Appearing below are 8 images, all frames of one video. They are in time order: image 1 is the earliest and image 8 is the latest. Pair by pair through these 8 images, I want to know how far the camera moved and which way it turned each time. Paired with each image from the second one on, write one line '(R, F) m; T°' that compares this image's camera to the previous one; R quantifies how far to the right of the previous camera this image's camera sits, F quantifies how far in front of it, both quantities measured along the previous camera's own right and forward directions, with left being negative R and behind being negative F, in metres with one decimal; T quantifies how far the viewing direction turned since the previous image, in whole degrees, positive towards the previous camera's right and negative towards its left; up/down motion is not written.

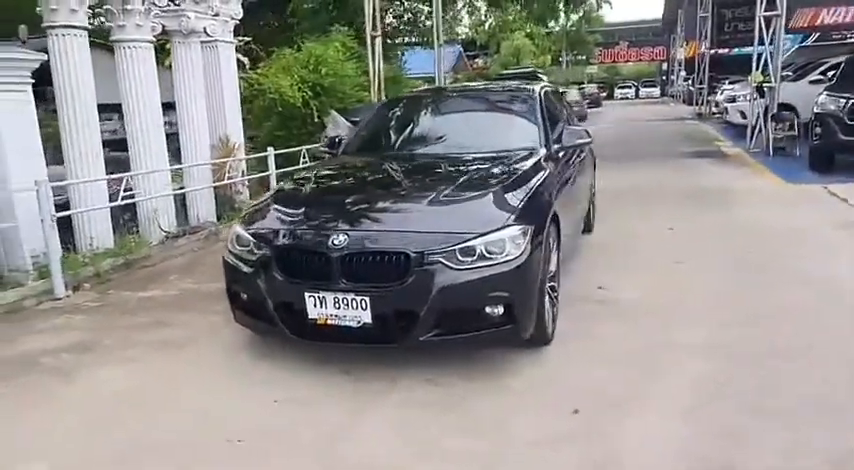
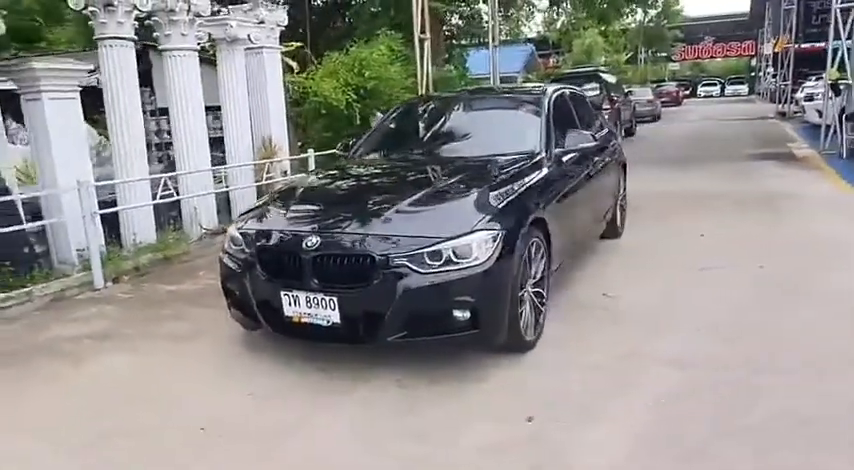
(+0.6, 0.0) m; -7°
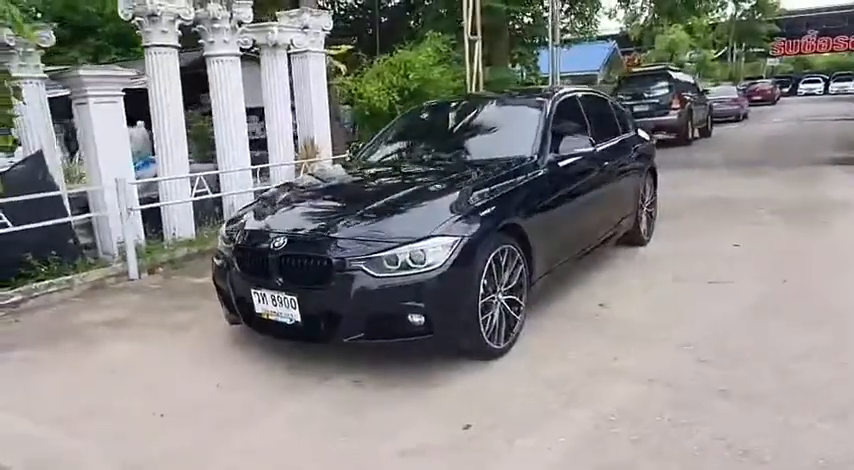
(+0.7, 0.0) m; -8°
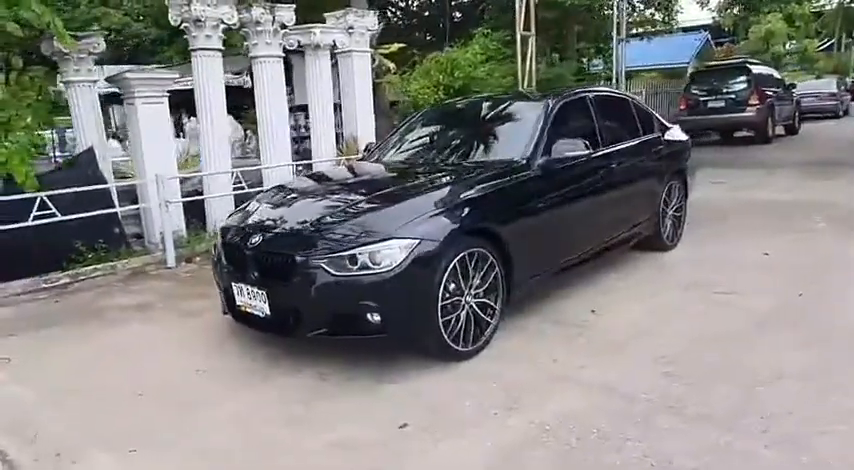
(+0.7, 0.0) m; -8°
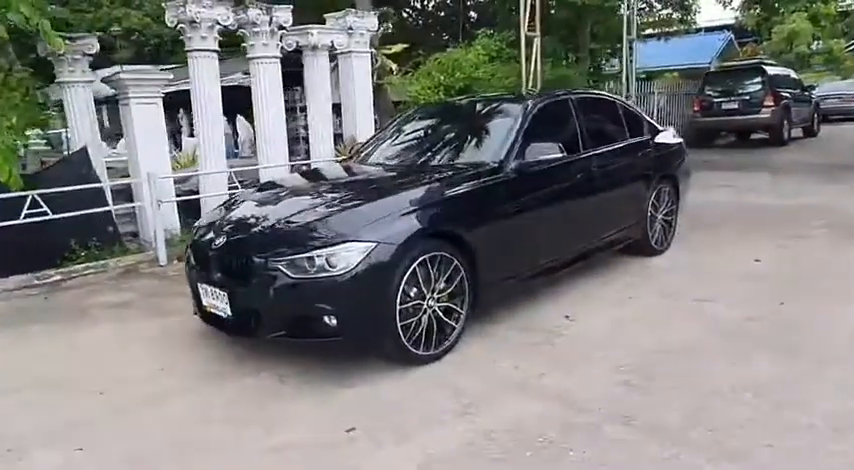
(+0.4, 0.0) m; -2°
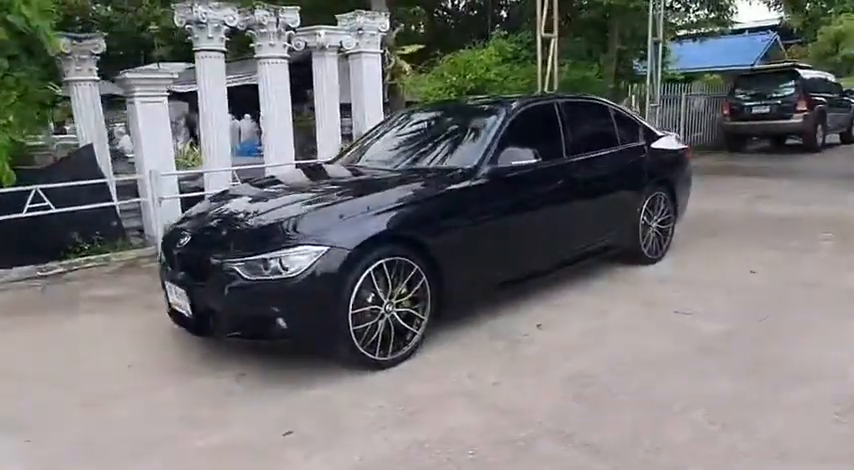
(+0.5, 0.0) m; -3°
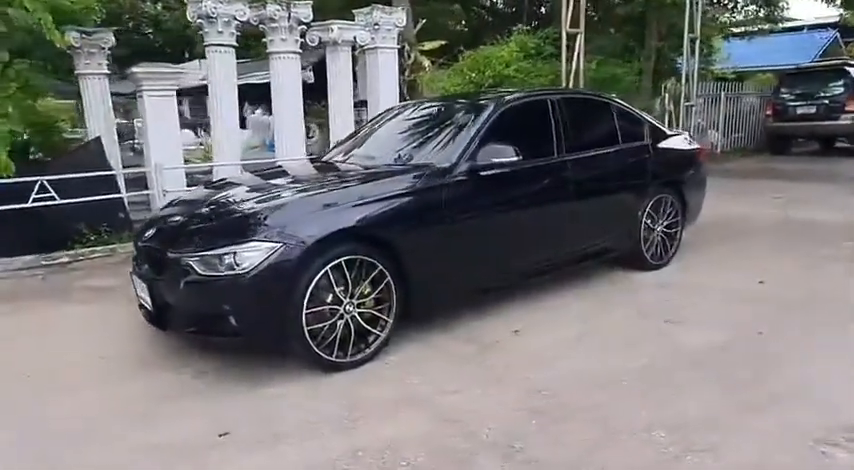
(+0.5, +0.2) m; -4°
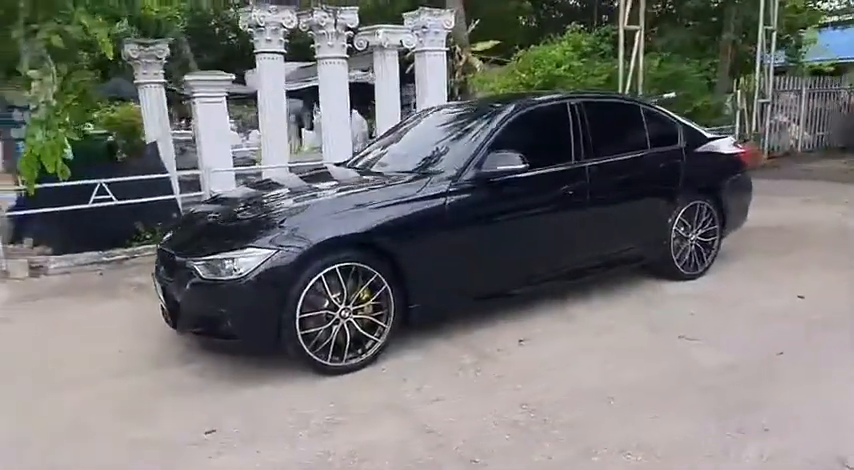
(+0.5, 0.0) m; -7°
